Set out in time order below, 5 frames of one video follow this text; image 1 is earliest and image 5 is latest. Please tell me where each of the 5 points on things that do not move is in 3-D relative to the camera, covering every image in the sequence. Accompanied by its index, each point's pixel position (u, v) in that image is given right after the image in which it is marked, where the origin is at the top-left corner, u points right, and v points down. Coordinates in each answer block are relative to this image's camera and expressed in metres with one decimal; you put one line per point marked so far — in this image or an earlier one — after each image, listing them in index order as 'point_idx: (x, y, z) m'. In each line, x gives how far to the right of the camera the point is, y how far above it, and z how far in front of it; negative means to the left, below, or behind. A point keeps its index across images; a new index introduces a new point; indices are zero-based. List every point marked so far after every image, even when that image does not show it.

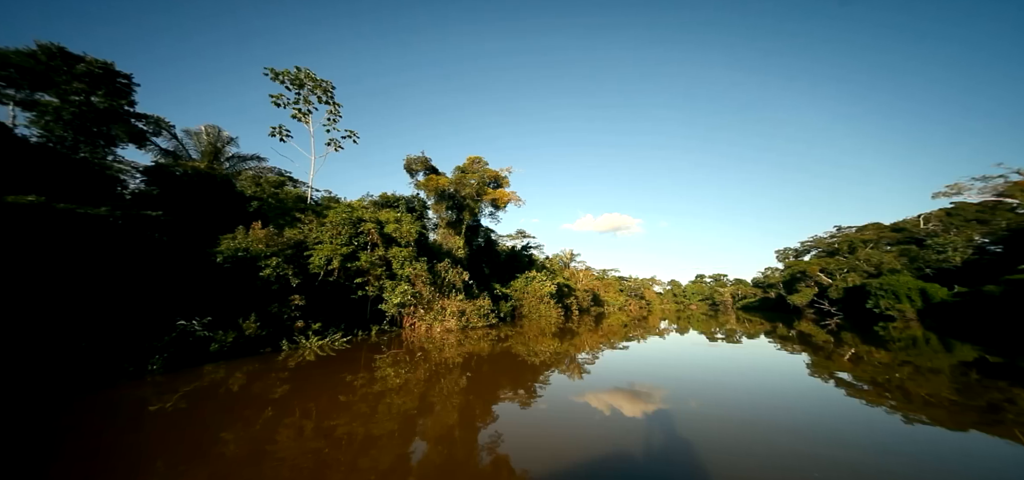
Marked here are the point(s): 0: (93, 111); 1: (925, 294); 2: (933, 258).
0: (-7.9, +2.4, +7.6) m
1: (+18.6, -2.4, +18.0) m
2: (+19.7, -0.9, +18.8) m
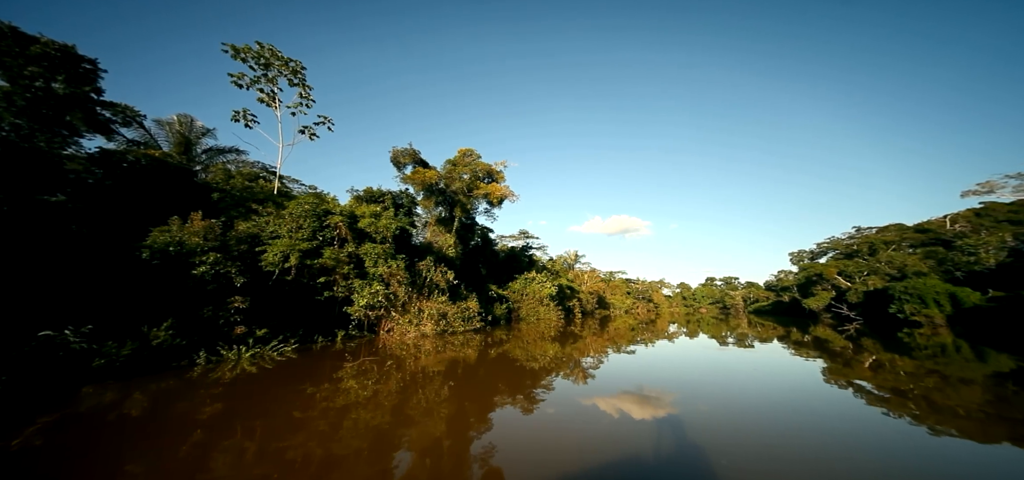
0: (-8.0, +2.5, +7.1) m
1: (+18.6, -2.4, +16.9) m
2: (+19.8, -0.9, +17.7) m
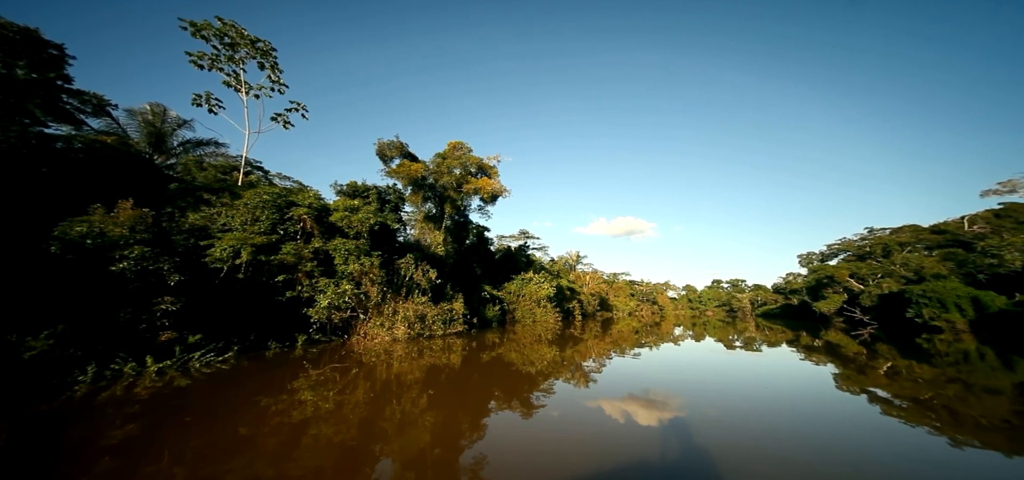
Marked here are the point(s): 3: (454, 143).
0: (-8.2, +2.6, +6.6) m
1: (+18.5, -2.5, +16.1) m
2: (+19.7, -1.0, +16.9) m
3: (-2.3, +3.8, +15.8) m
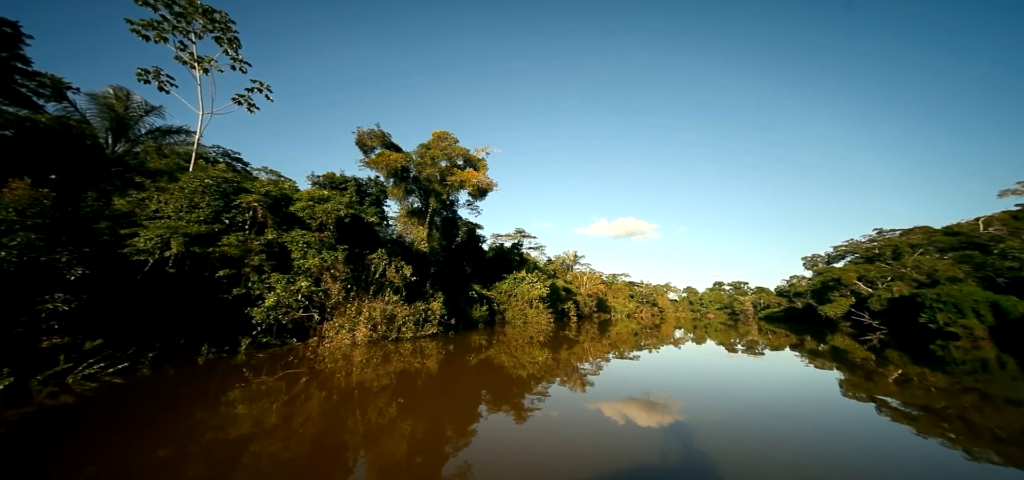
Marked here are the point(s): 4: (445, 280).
0: (-8.4, +2.7, +6.0) m
1: (+18.3, -2.6, +15.4) m
2: (+19.5, -1.1, +16.2) m
3: (-2.4, +3.8, +15.2) m
4: (-2.8, -1.8, +17.7) m
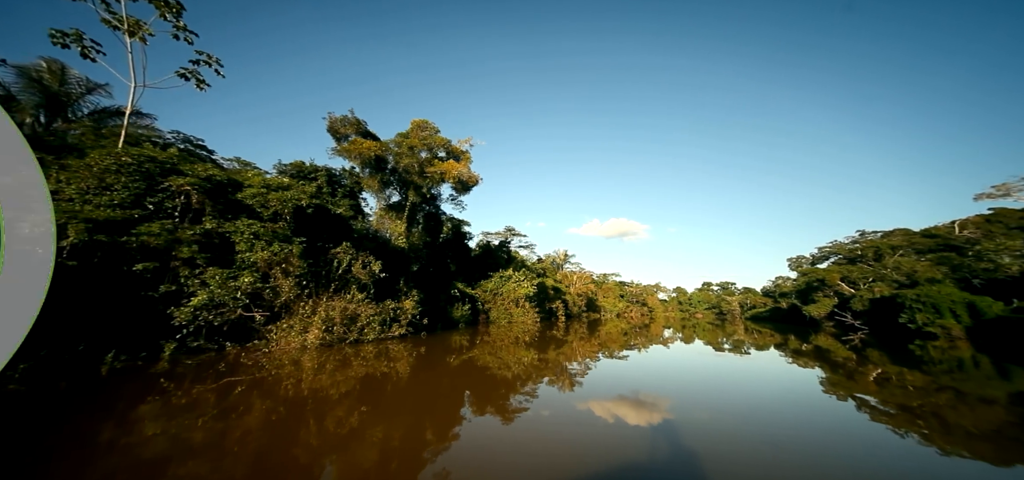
0: (-8.7, +2.8, +5.8) m
1: (+17.8, -2.7, +15.7) m
2: (+19.0, -1.1, +16.5) m
3: (-2.9, +4.0, +15.0) m
4: (-3.4, -1.6, +17.6) m
